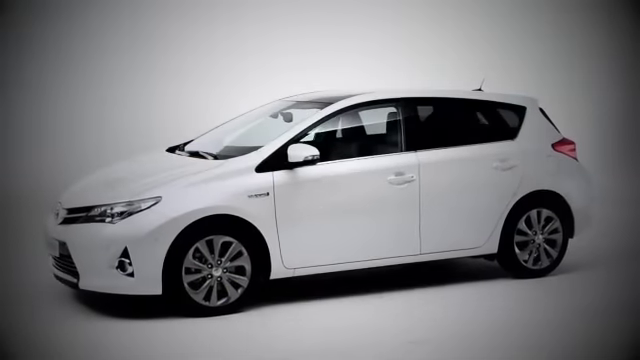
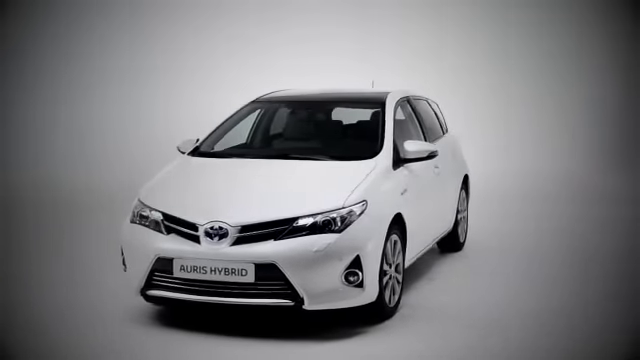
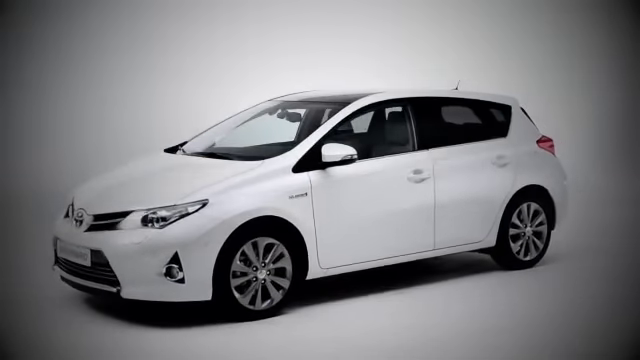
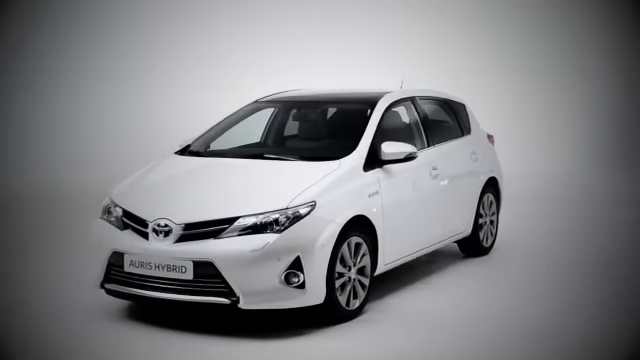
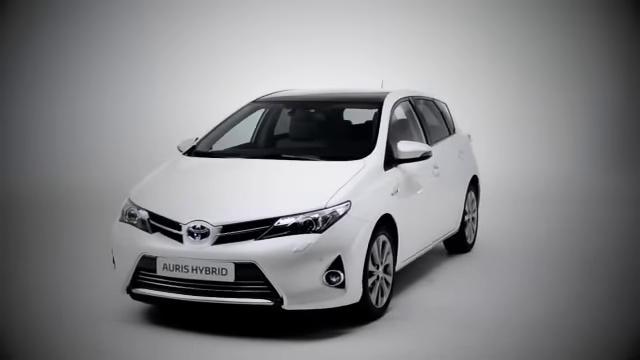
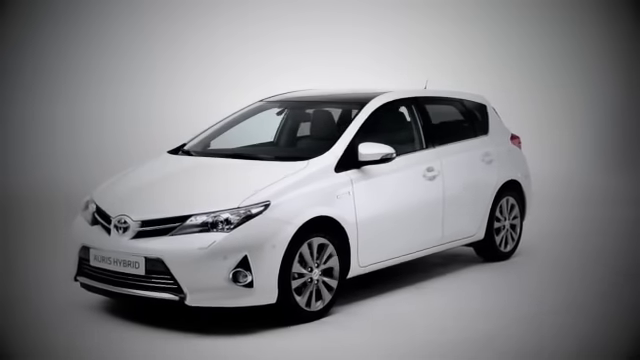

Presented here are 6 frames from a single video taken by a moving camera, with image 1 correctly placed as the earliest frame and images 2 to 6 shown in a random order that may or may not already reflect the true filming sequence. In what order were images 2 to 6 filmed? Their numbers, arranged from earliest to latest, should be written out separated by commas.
3, 6, 4, 5, 2
